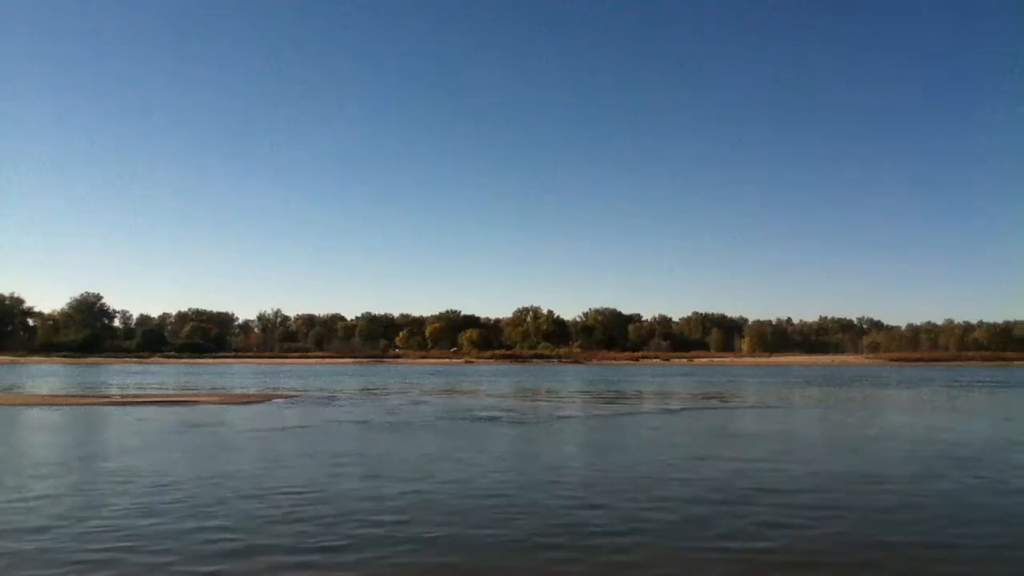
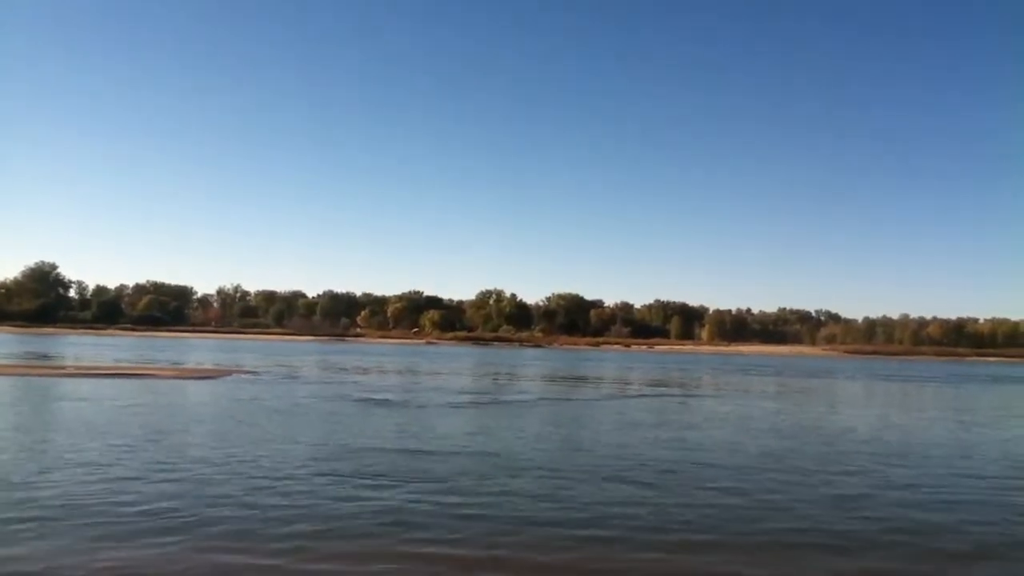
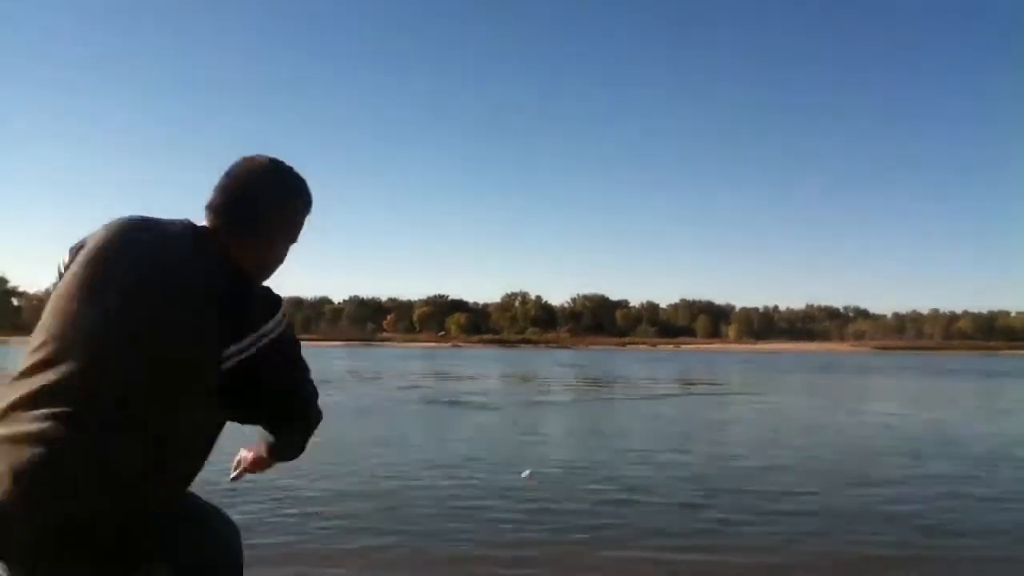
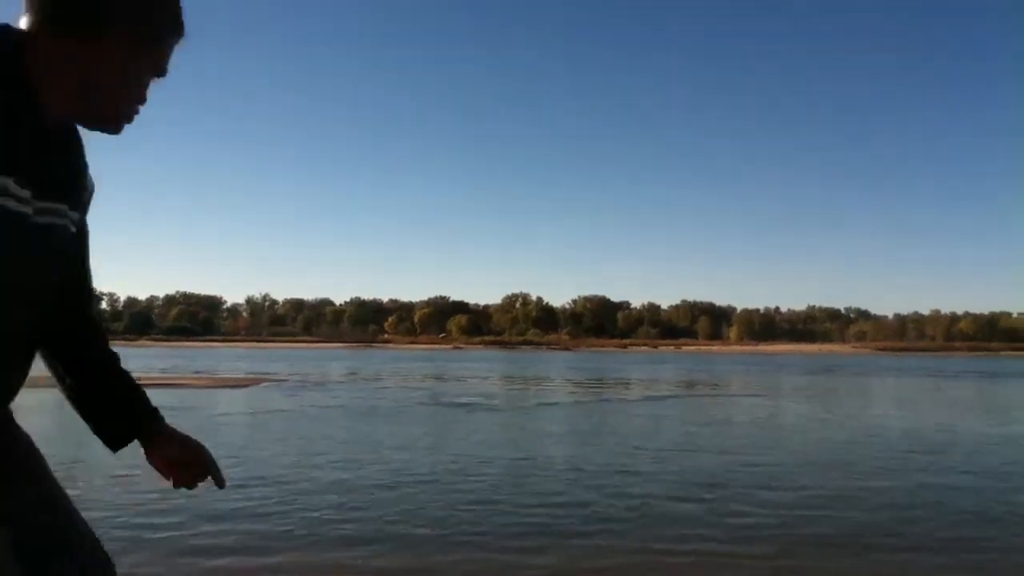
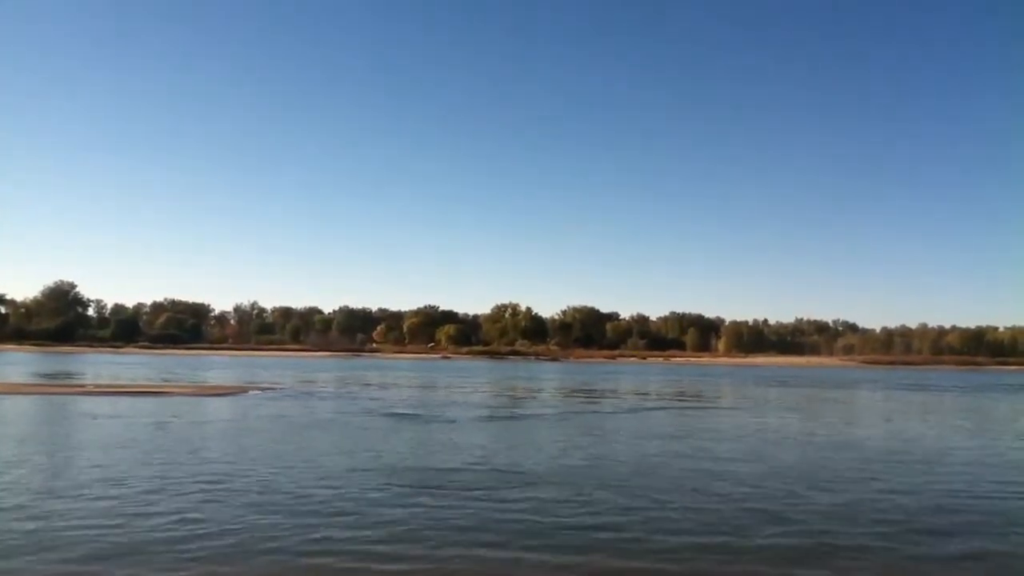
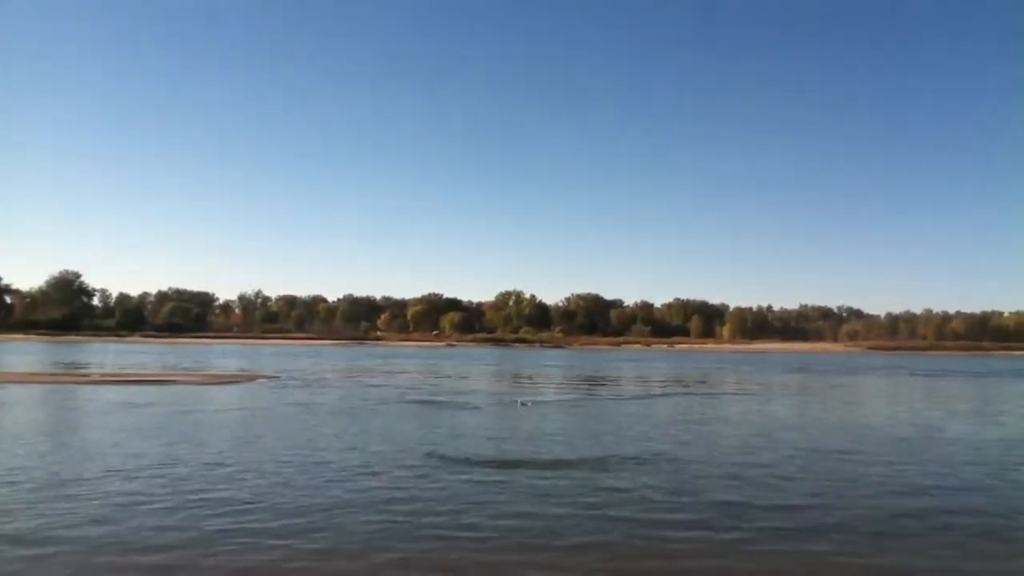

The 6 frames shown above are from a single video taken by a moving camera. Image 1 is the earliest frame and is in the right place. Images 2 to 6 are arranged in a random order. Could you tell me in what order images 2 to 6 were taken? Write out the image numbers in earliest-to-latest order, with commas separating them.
4, 3, 6, 5, 2
